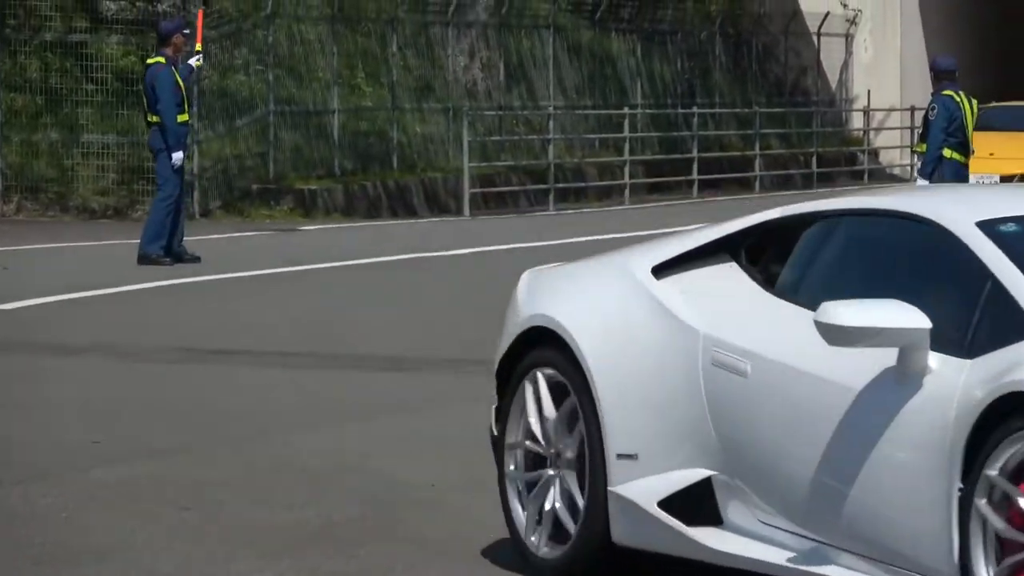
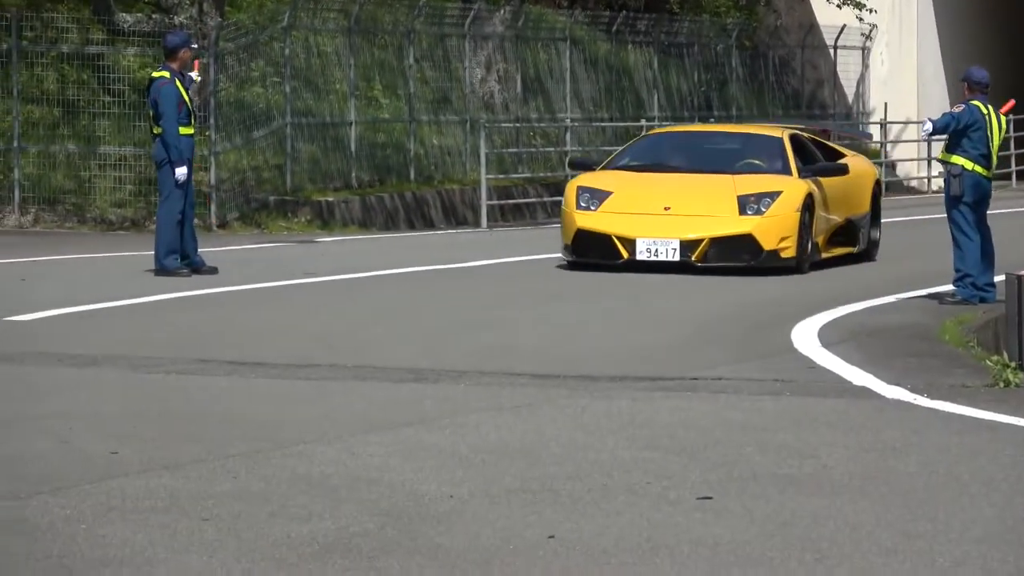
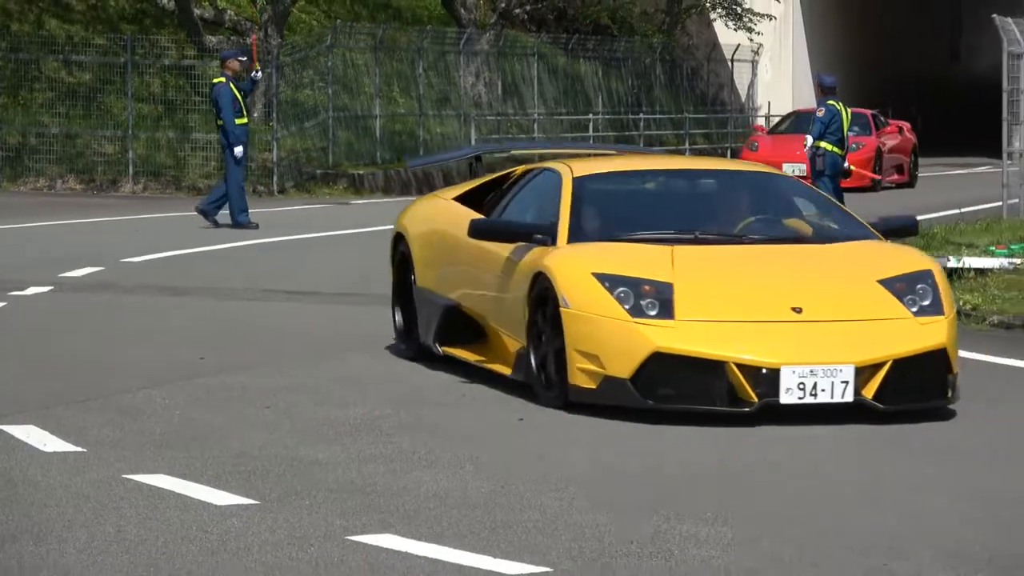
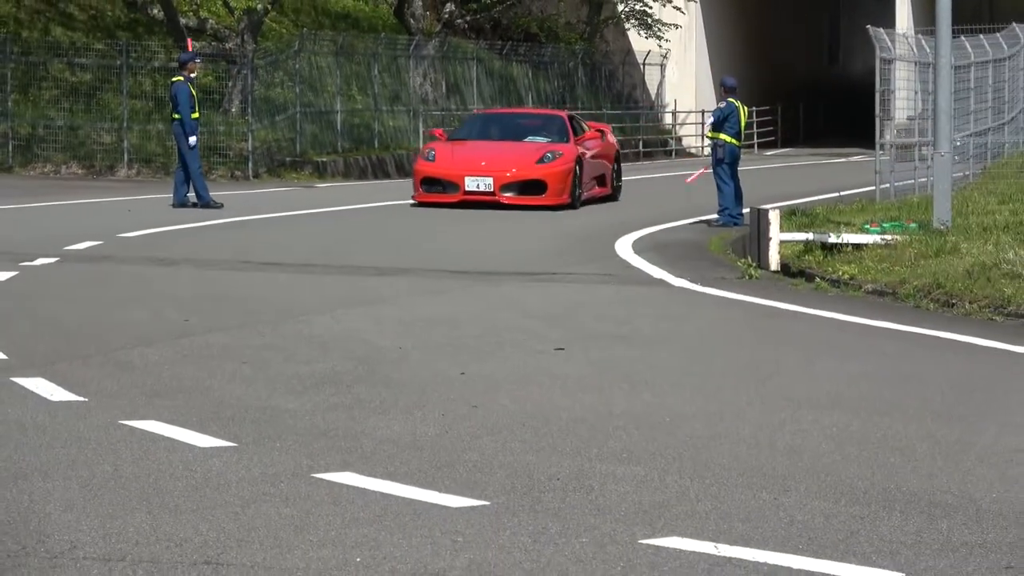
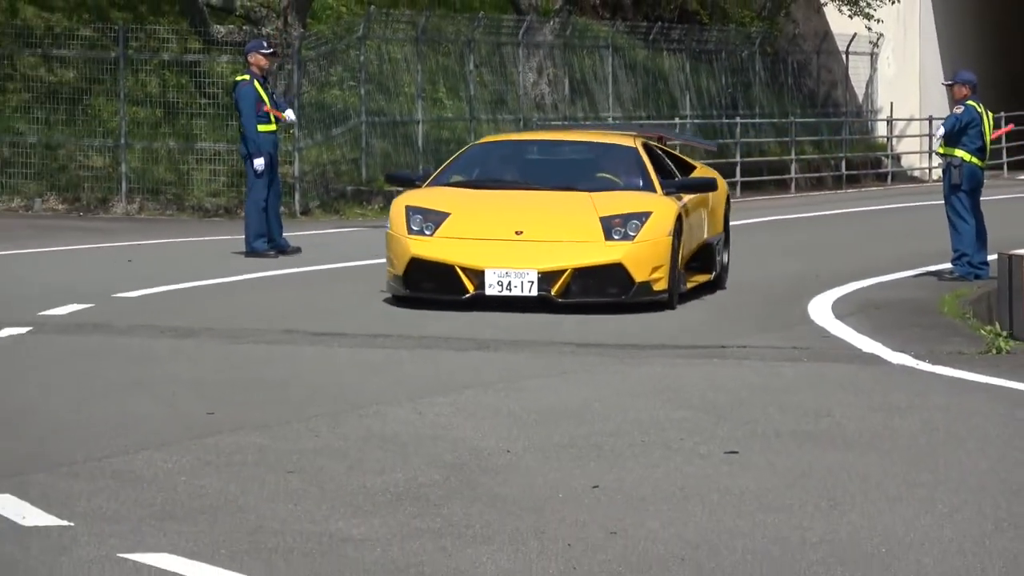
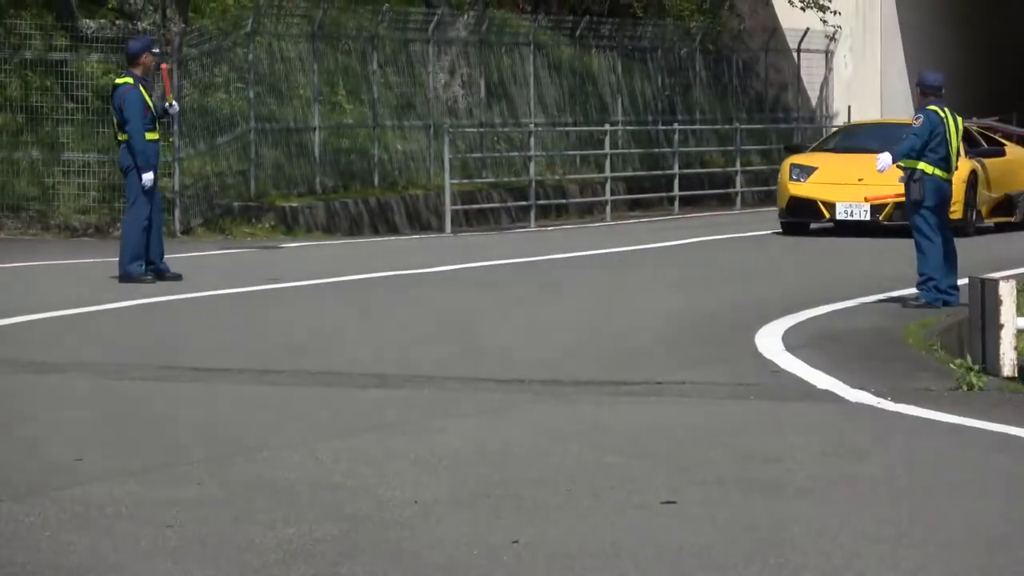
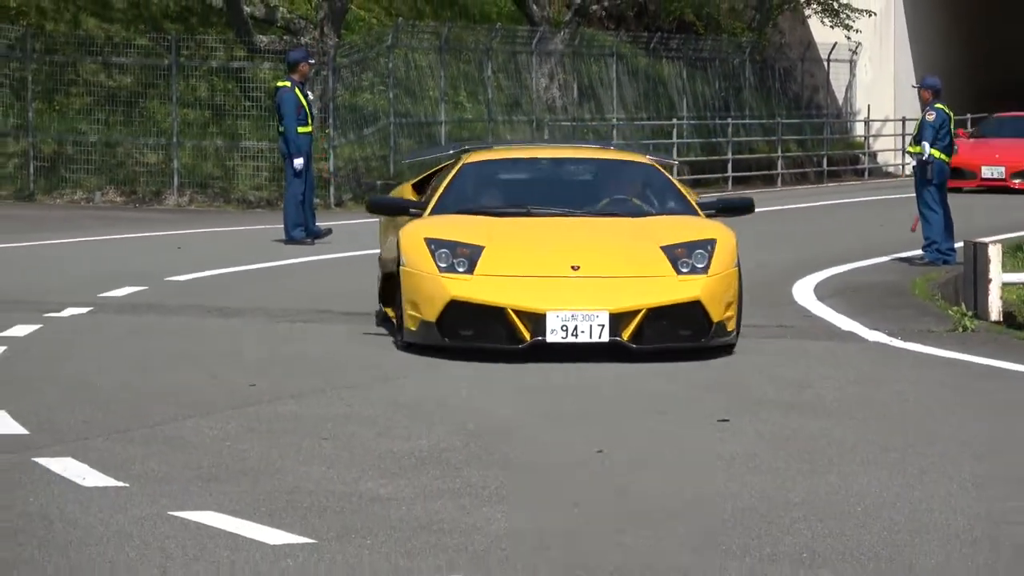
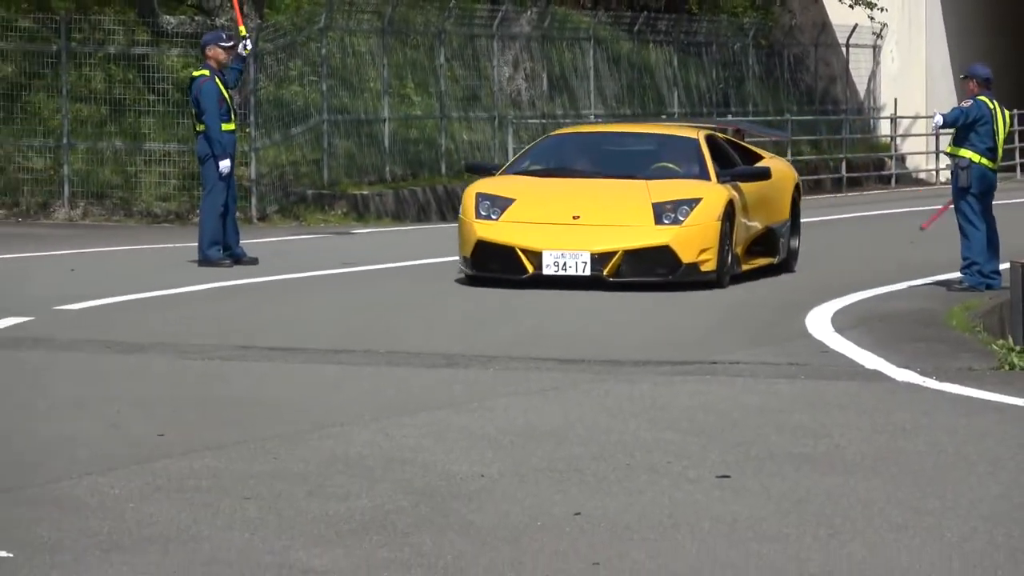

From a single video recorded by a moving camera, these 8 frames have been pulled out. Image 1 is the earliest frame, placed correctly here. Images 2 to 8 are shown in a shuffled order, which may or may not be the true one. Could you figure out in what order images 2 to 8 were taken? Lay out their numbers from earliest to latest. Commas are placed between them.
6, 2, 8, 5, 7, 3, 4
